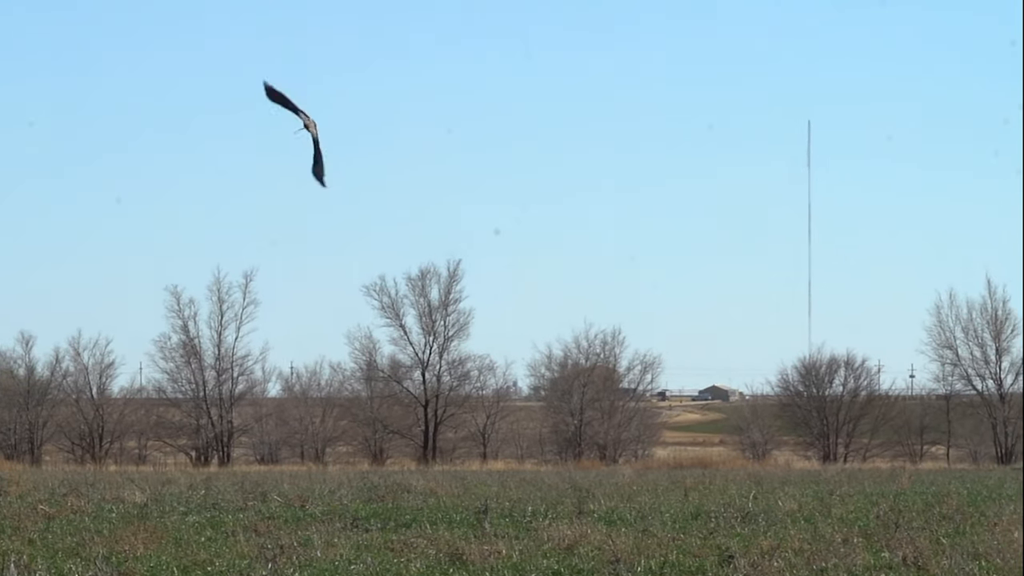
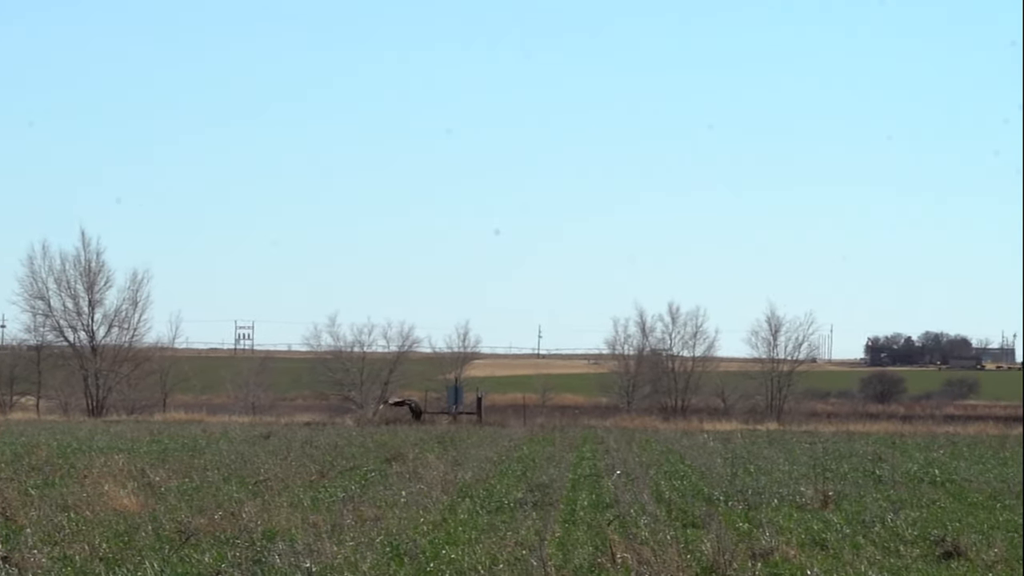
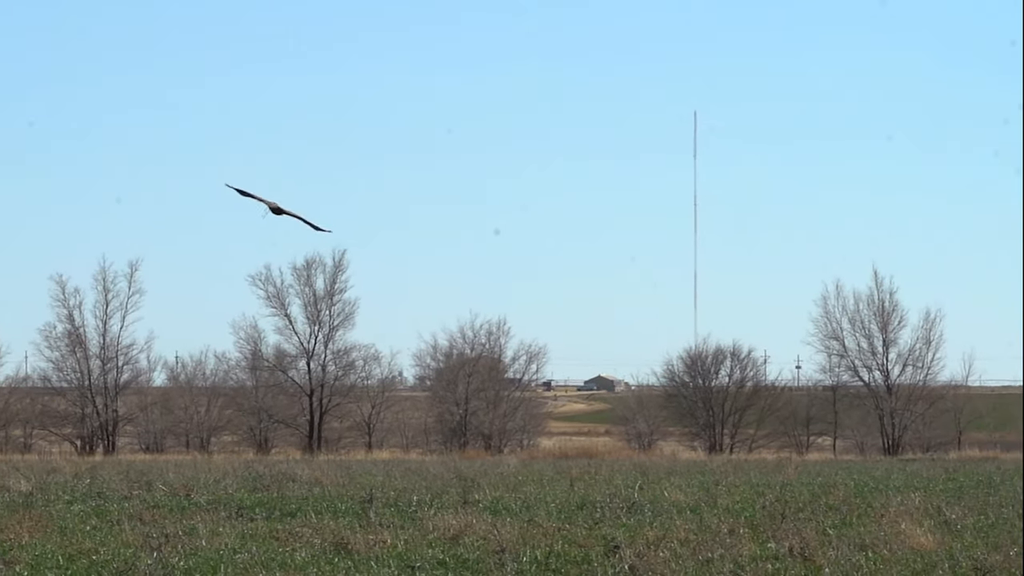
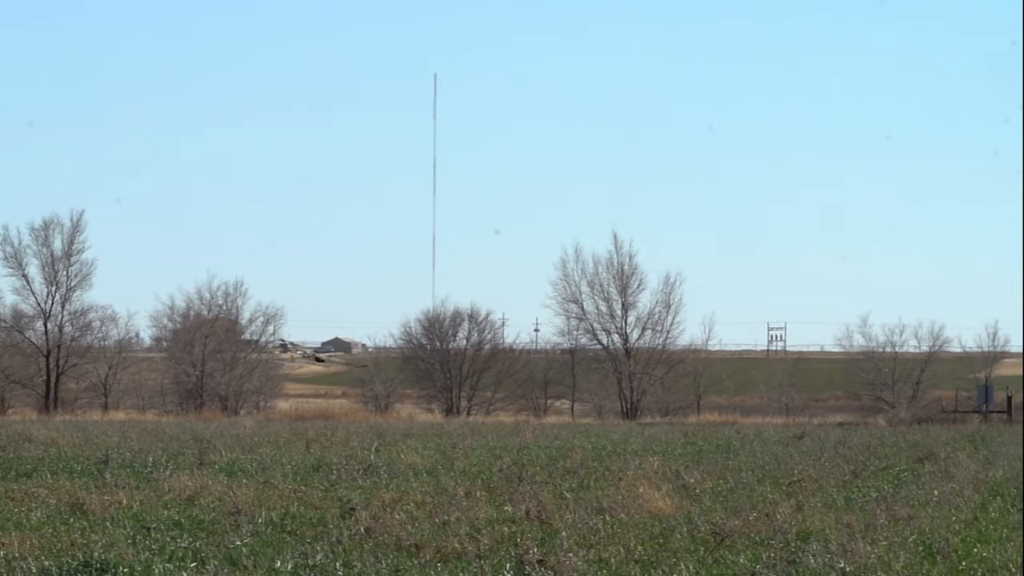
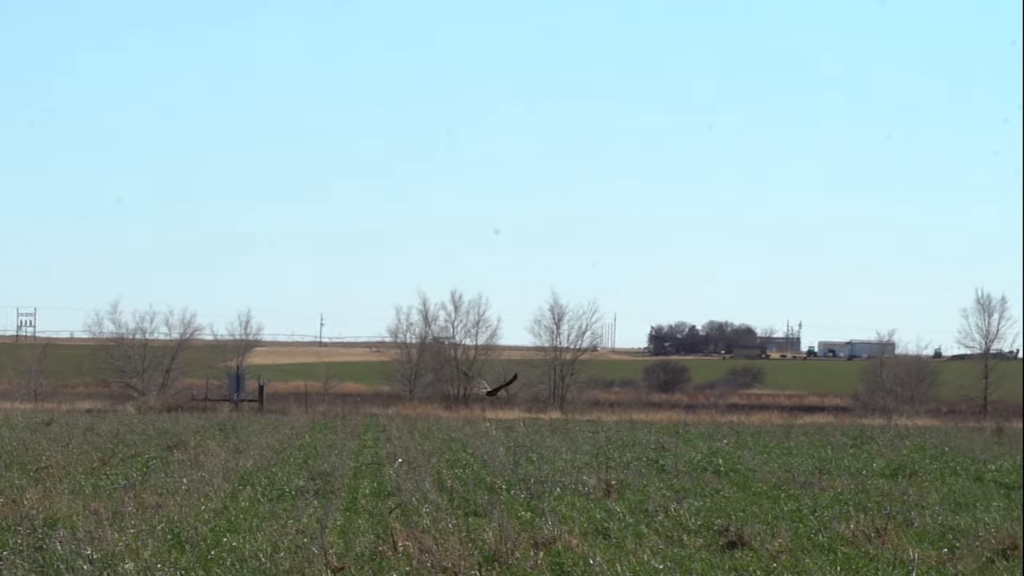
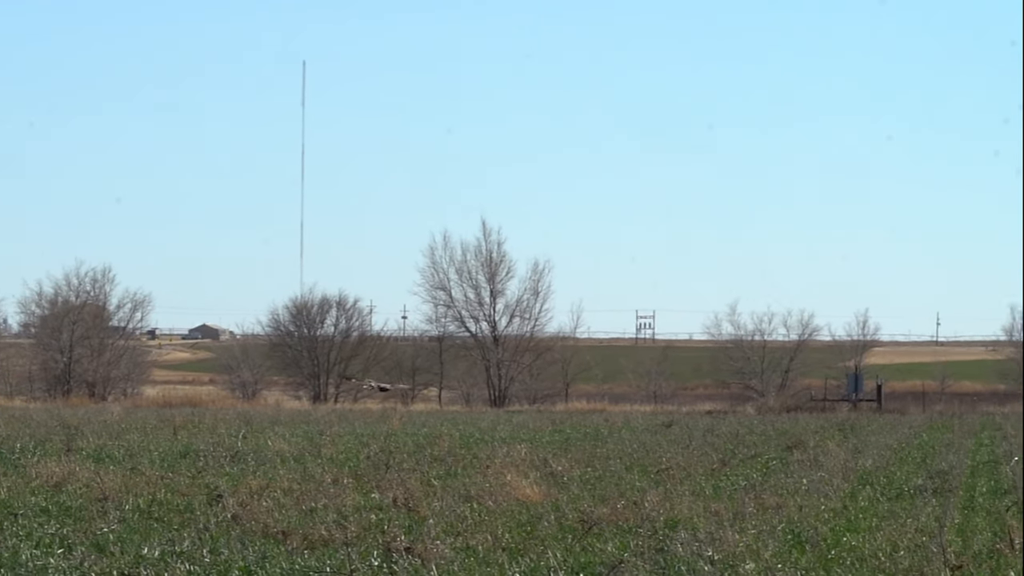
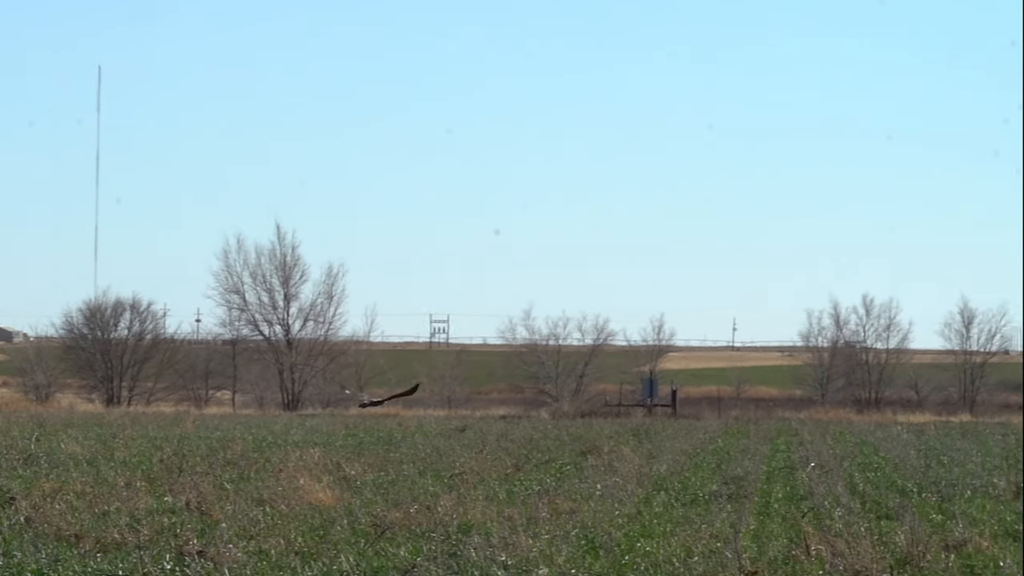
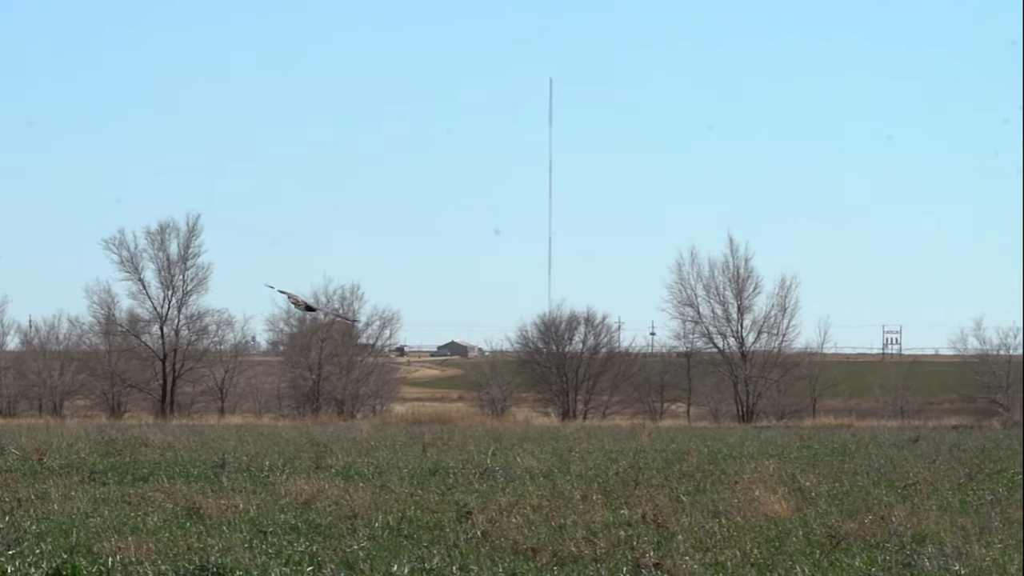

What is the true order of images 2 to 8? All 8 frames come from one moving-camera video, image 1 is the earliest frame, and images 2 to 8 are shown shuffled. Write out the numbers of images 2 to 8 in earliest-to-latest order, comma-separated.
3, 8, 4, 6, 7, 2, 5
